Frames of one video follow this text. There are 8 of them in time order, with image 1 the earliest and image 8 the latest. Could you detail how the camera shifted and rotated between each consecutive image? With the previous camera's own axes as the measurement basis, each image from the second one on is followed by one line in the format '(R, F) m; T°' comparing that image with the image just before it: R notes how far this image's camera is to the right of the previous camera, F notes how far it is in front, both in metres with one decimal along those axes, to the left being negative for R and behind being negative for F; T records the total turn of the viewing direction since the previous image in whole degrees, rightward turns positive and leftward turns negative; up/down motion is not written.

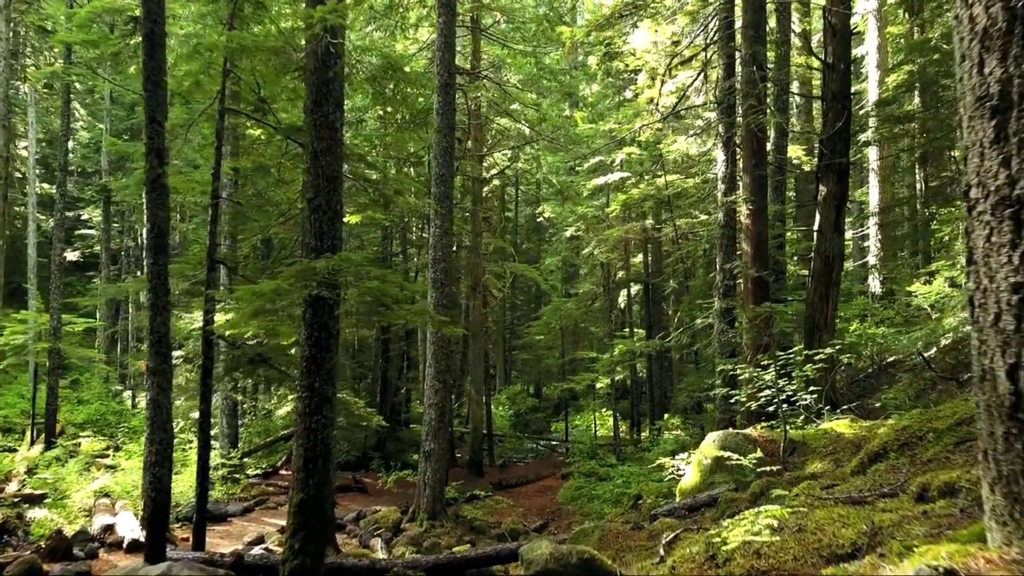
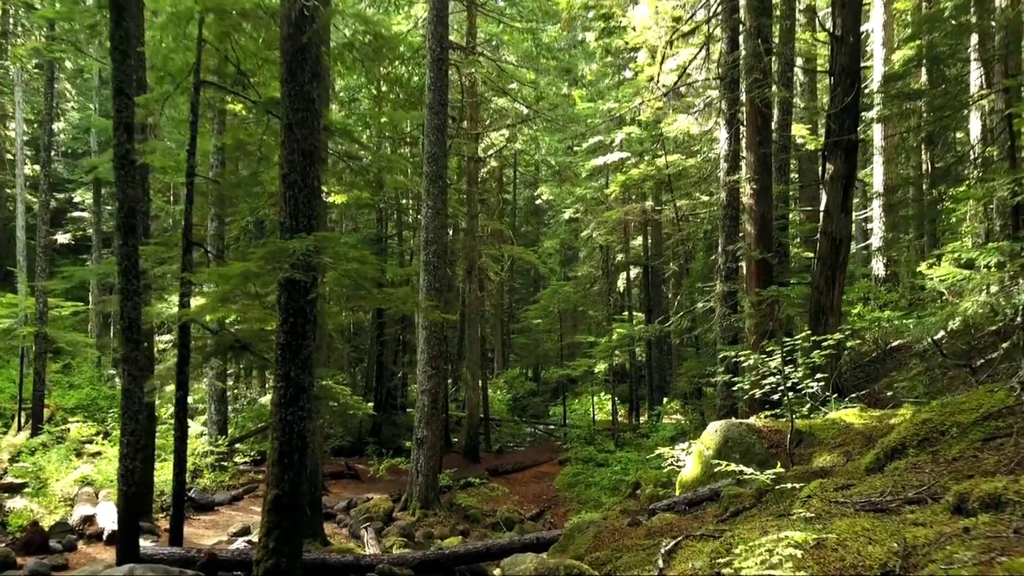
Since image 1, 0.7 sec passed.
(+0.1, +0.4) m; 0°
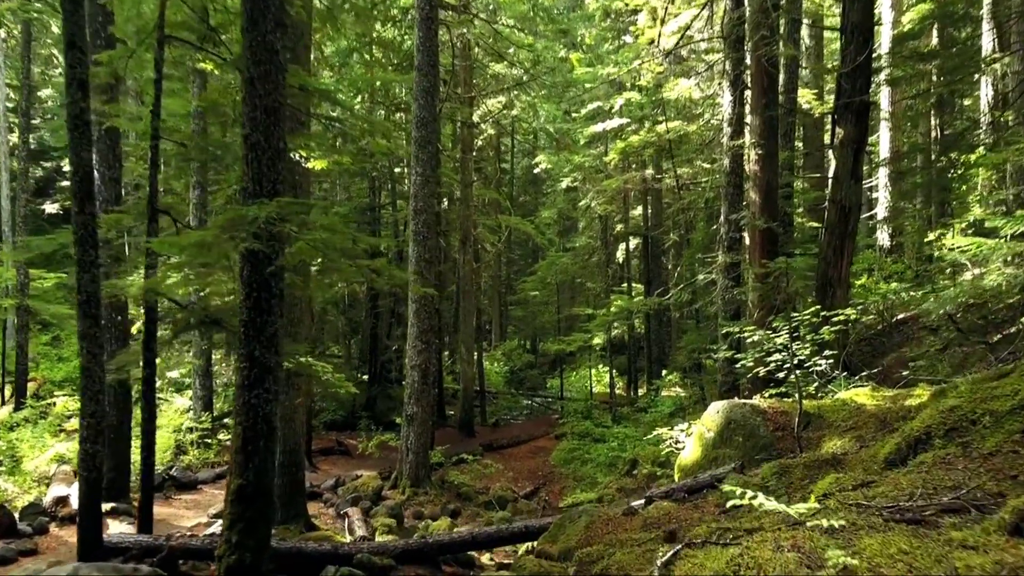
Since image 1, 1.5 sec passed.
(+0.1, +0.5) m; 0°
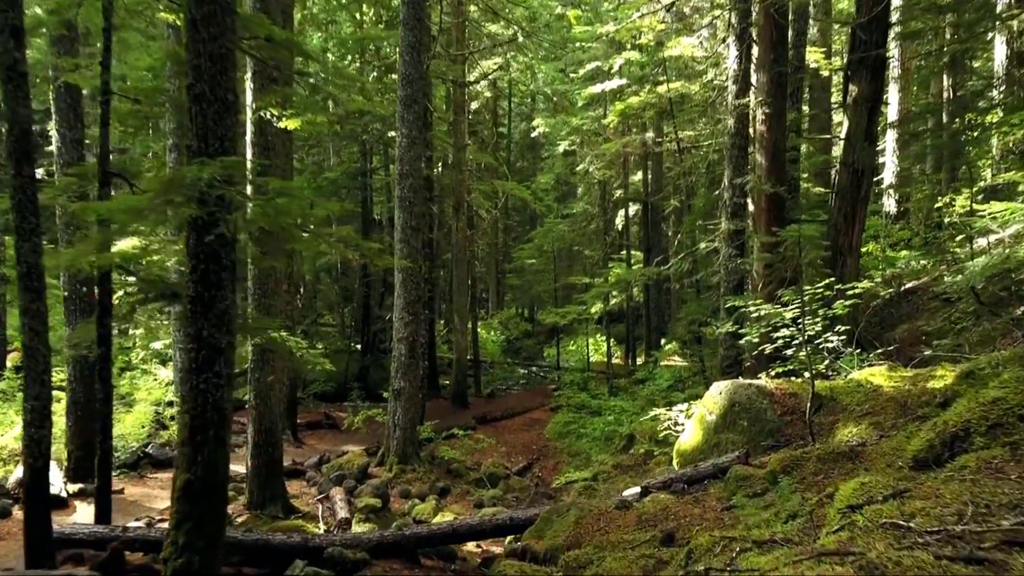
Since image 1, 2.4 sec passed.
(+0.1, +0.6) m; 0°
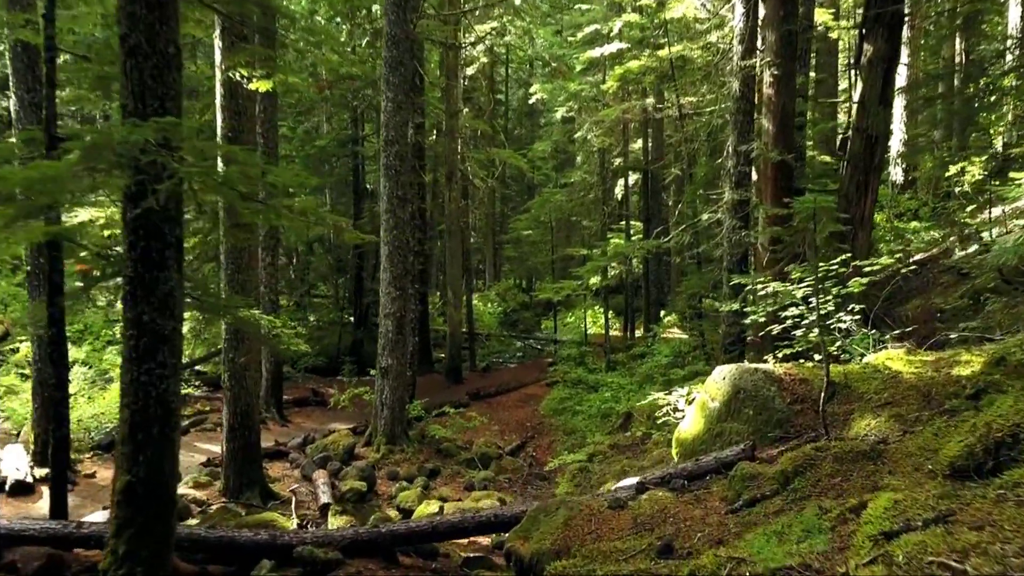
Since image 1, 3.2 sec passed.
(+0.1, +0.5) m; 0°
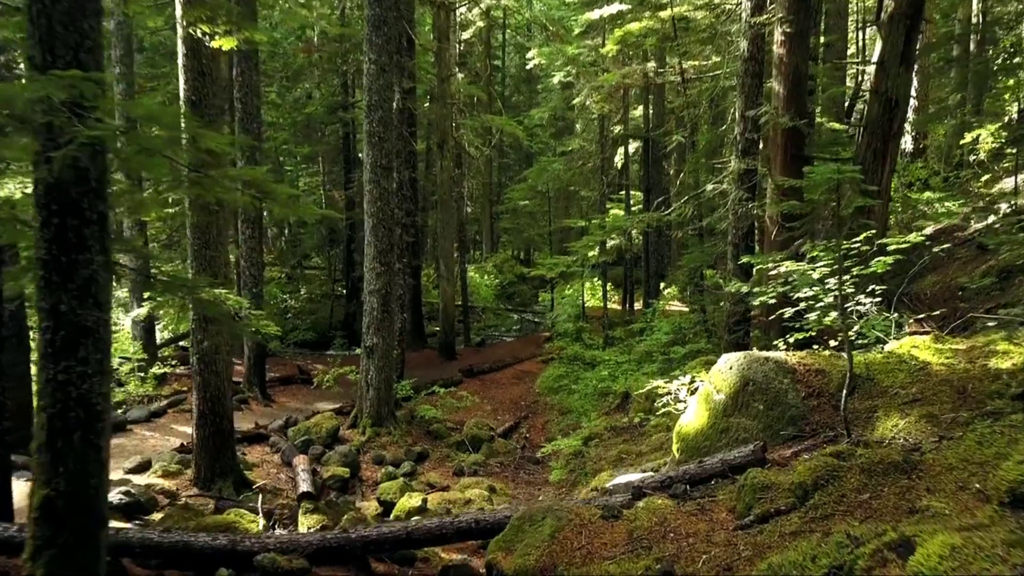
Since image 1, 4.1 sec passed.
(+0.1, +0.6) m; 0°
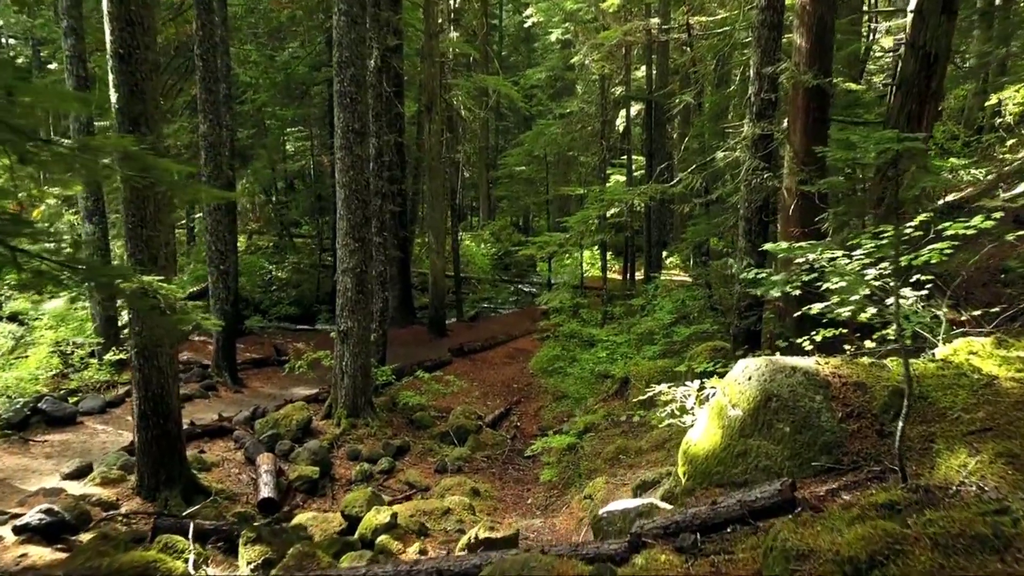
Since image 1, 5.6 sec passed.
(+0.2, +0.9) m; 0°
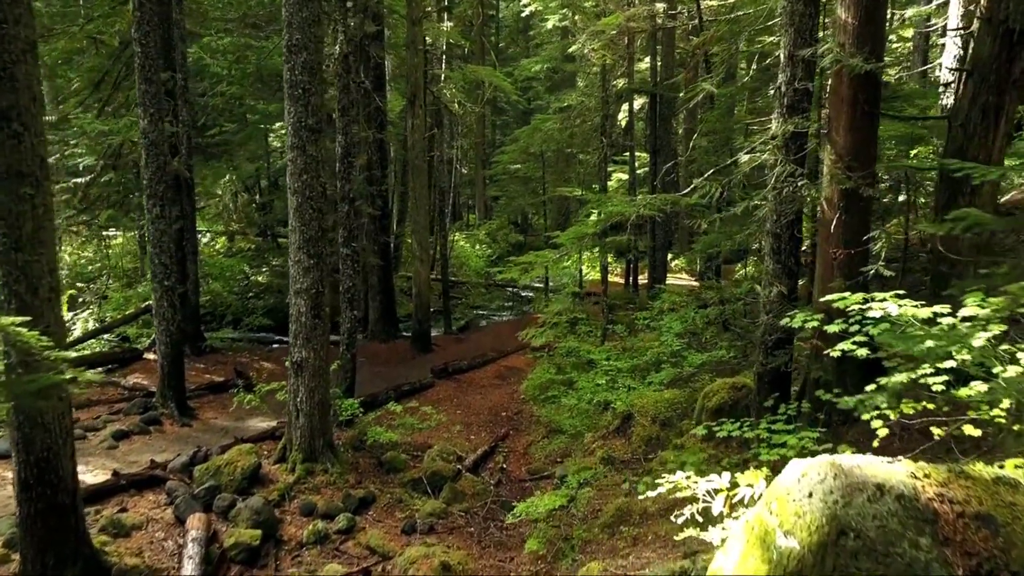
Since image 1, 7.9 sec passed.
(+0.2, +1.4) m; 0°
